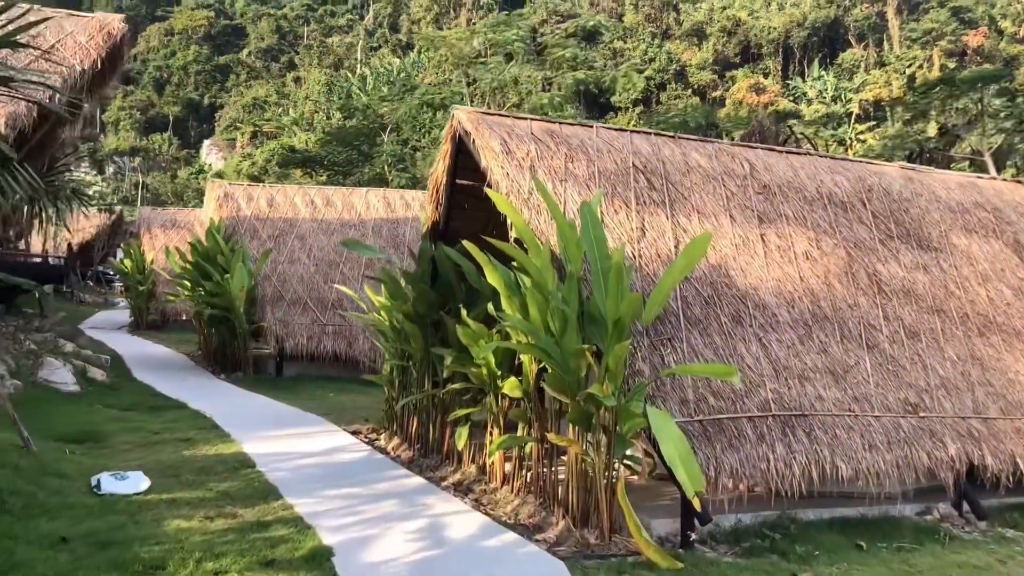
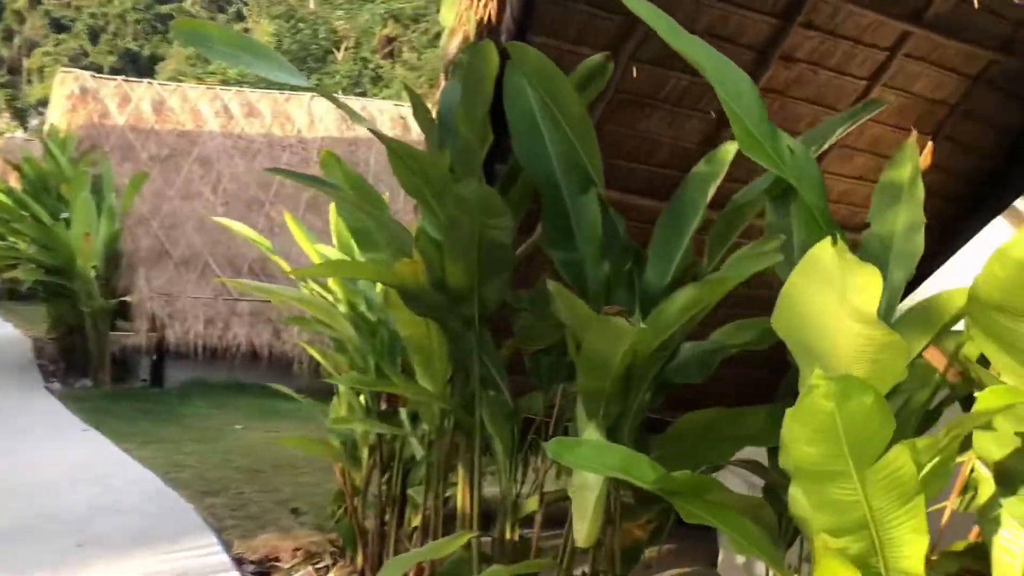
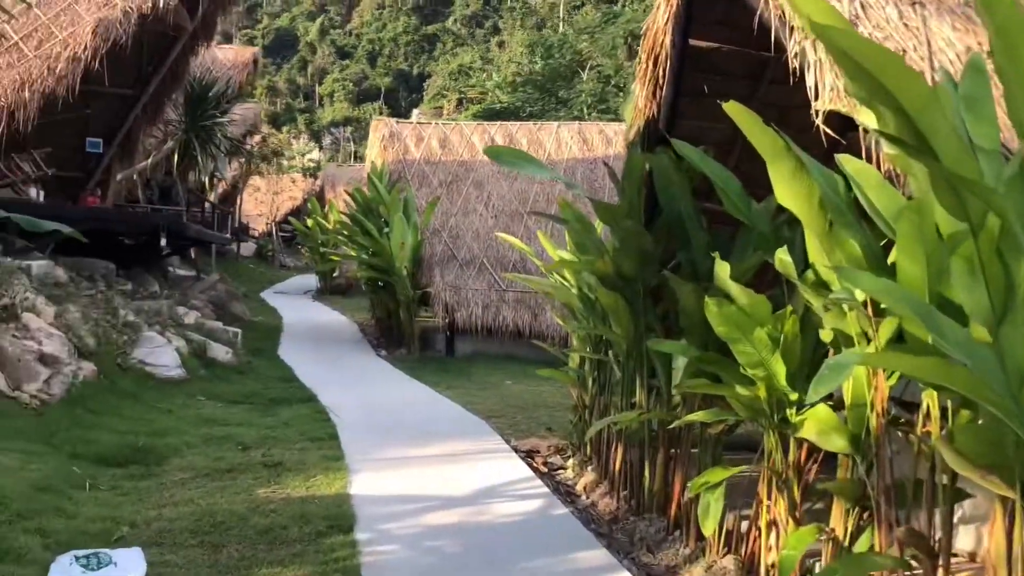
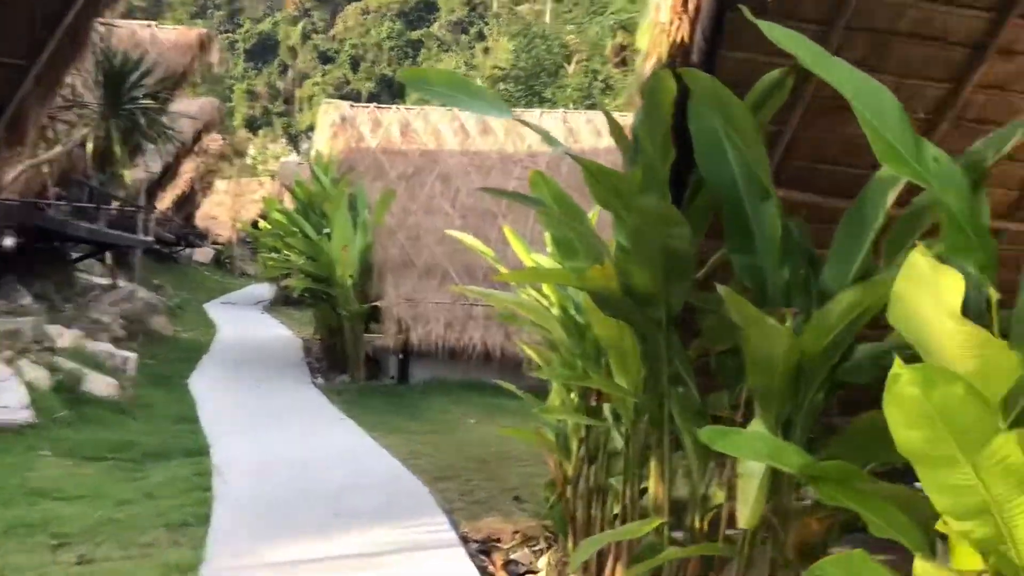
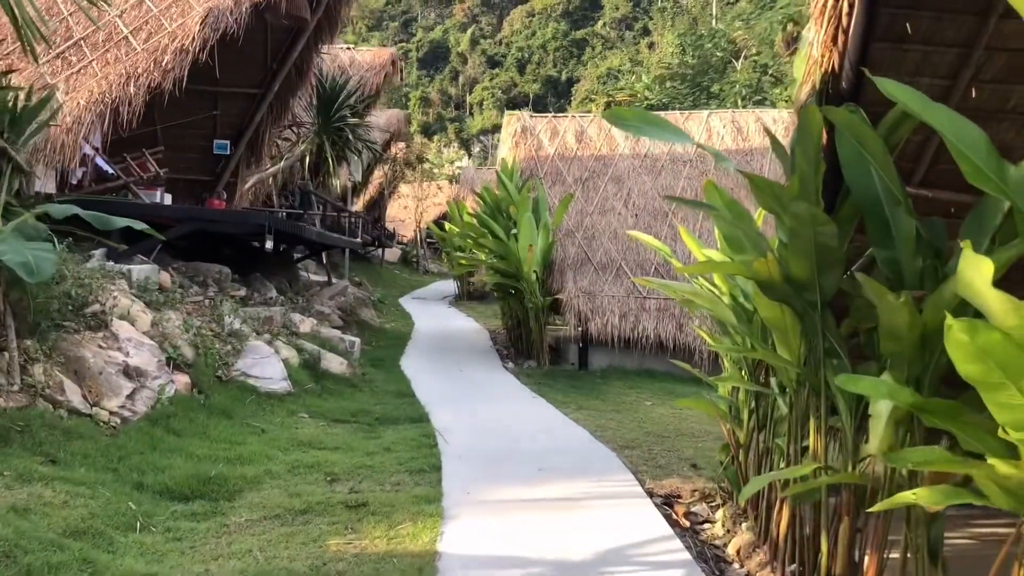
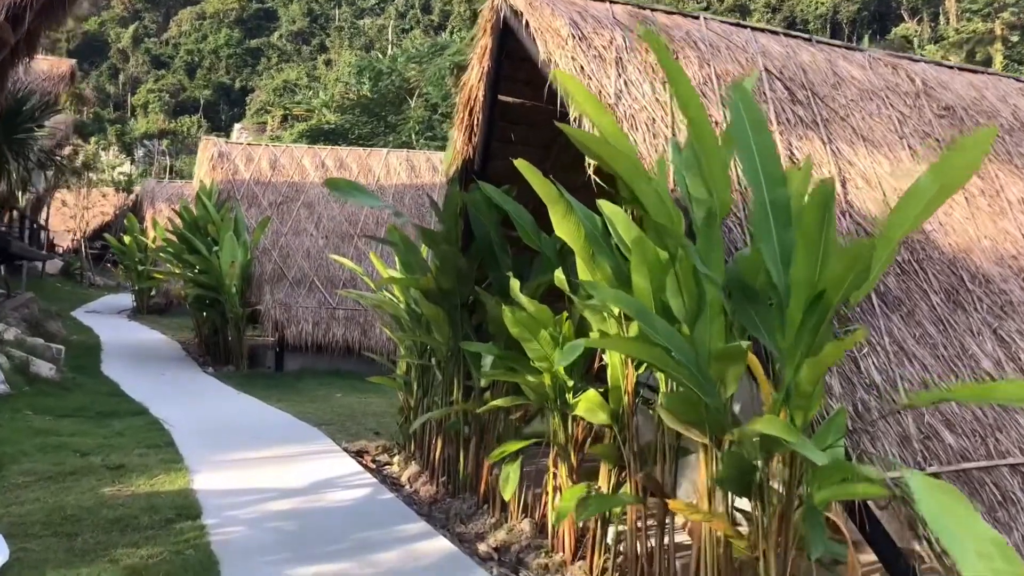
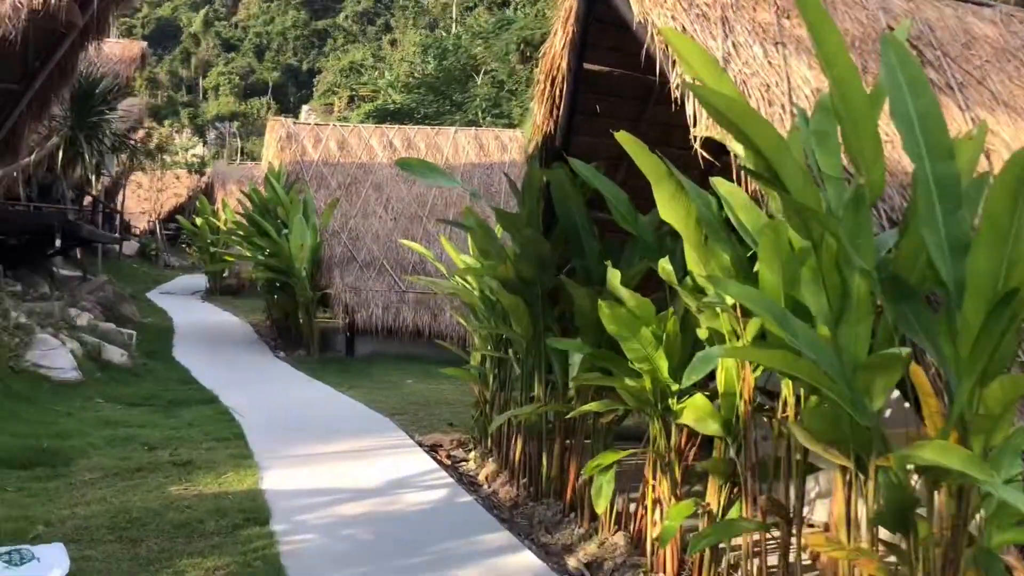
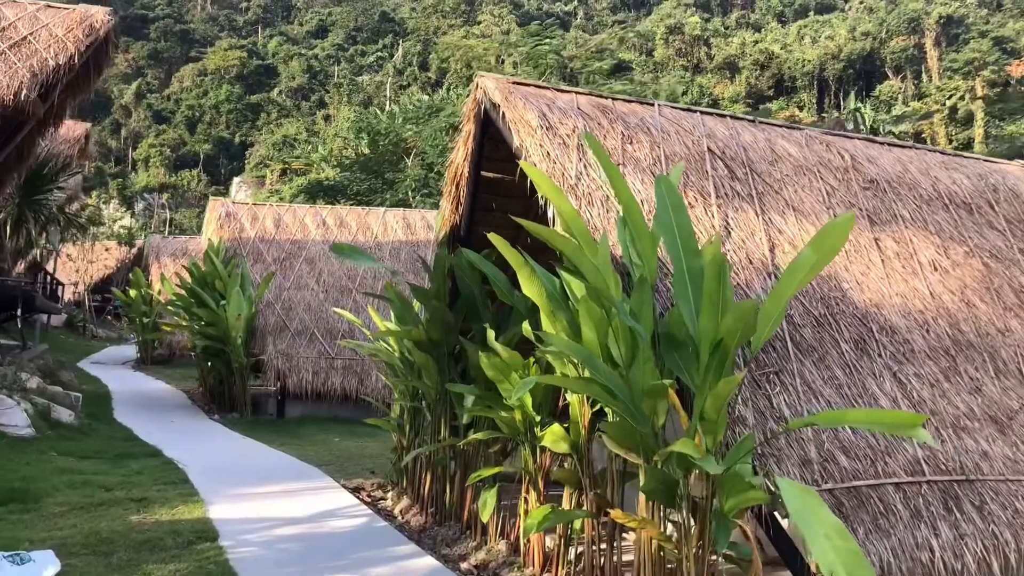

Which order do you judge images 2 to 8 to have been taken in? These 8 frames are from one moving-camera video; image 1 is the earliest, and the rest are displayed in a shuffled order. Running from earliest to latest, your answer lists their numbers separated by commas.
8, 6, 7, 3, 5, 4, 2
